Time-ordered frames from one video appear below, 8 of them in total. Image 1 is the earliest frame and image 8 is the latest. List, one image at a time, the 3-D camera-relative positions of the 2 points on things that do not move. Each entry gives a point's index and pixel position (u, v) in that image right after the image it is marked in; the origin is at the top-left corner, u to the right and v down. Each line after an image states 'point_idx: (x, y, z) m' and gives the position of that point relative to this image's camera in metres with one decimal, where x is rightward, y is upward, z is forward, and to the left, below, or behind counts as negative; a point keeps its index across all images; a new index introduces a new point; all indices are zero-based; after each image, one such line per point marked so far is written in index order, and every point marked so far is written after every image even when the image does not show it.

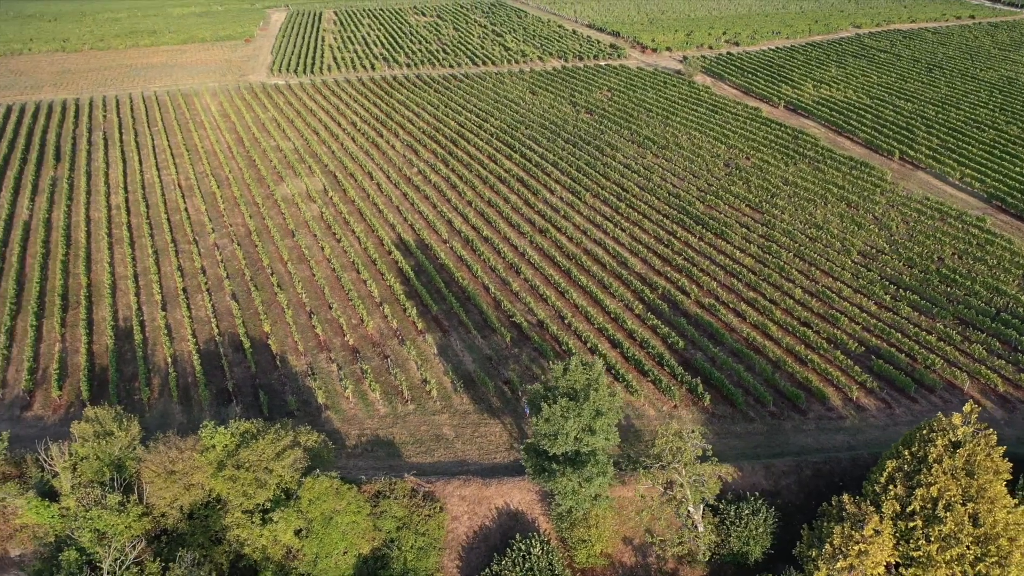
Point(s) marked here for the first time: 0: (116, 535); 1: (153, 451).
0: (-12.7, -7.9, +18.7) m
1: (-11.4, -5.4, +19.0) m
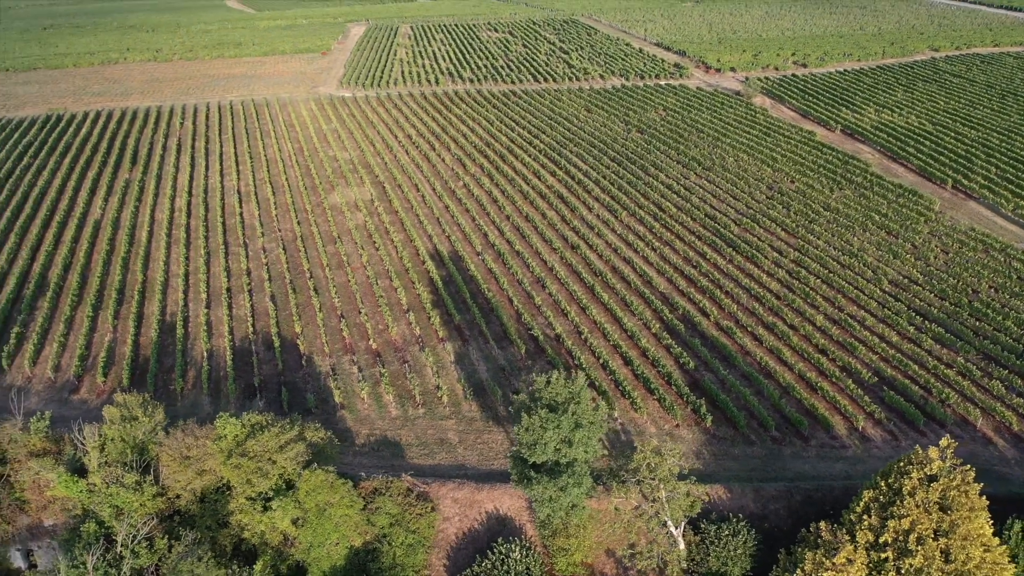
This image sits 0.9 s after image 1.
0: (-13.0, -7.6, +19.9) m
1: (-11.6, -5.2, +20.1) m
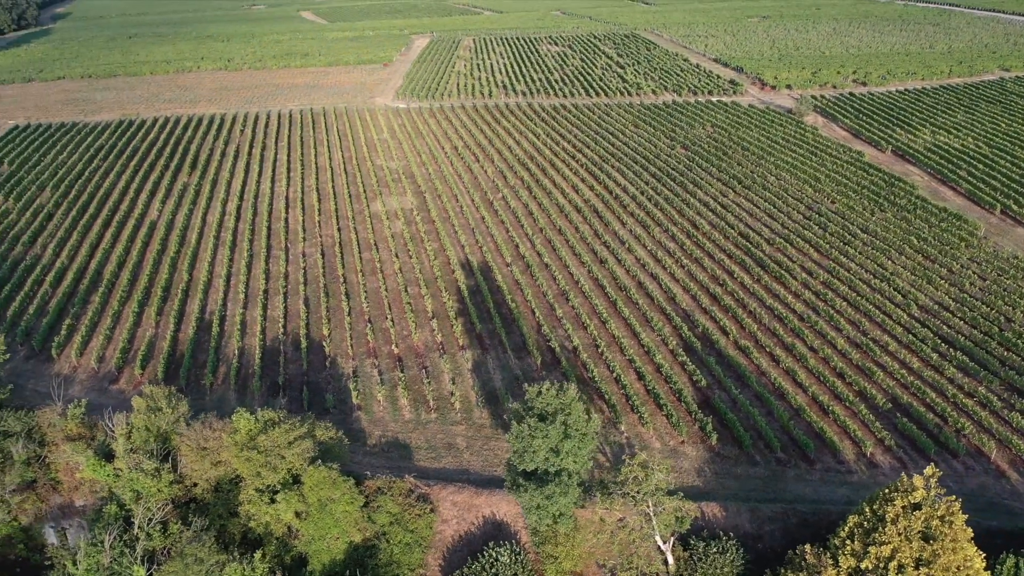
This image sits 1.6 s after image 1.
0: (-13.0, -7.5, +20.9) m
1: (-11.5, -5.1, +21.1) m
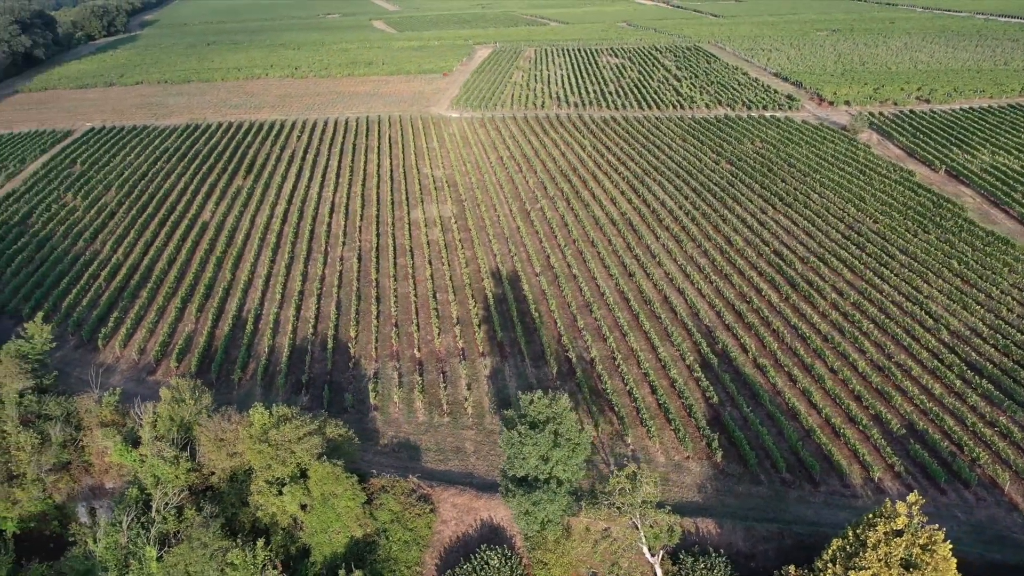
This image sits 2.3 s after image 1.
0: (-12.9, -7.3, +21.9) m
1: (-11.3, -5.0, +22.1) m
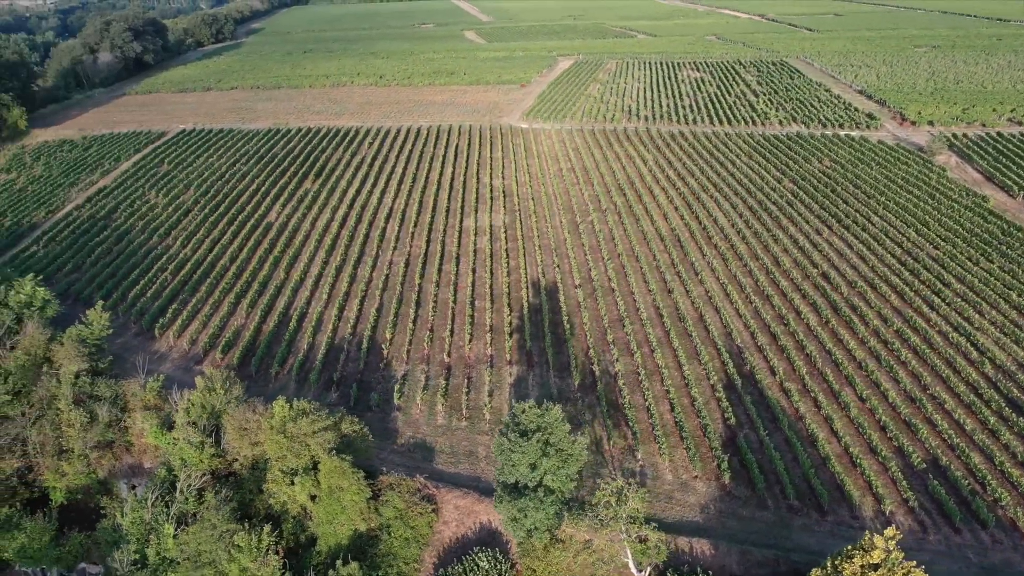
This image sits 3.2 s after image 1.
0: (-12.7, -7.1, +23.2) m
1: (-10.9, -4.8, +23.3) m
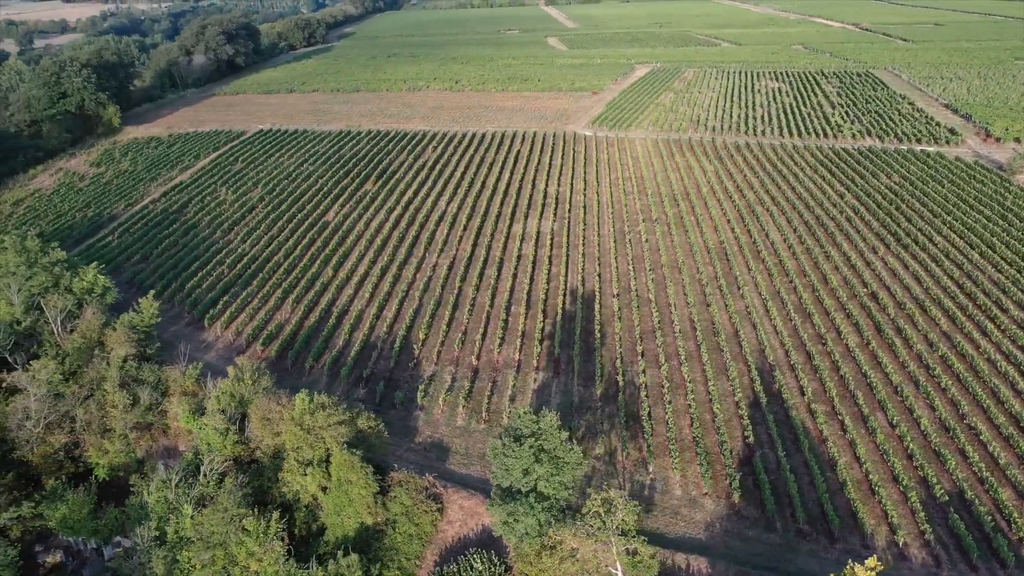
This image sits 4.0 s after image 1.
0: (-12.2, -6.8, +24.3) m
1: (-10.4, -4.6, +24.3) m
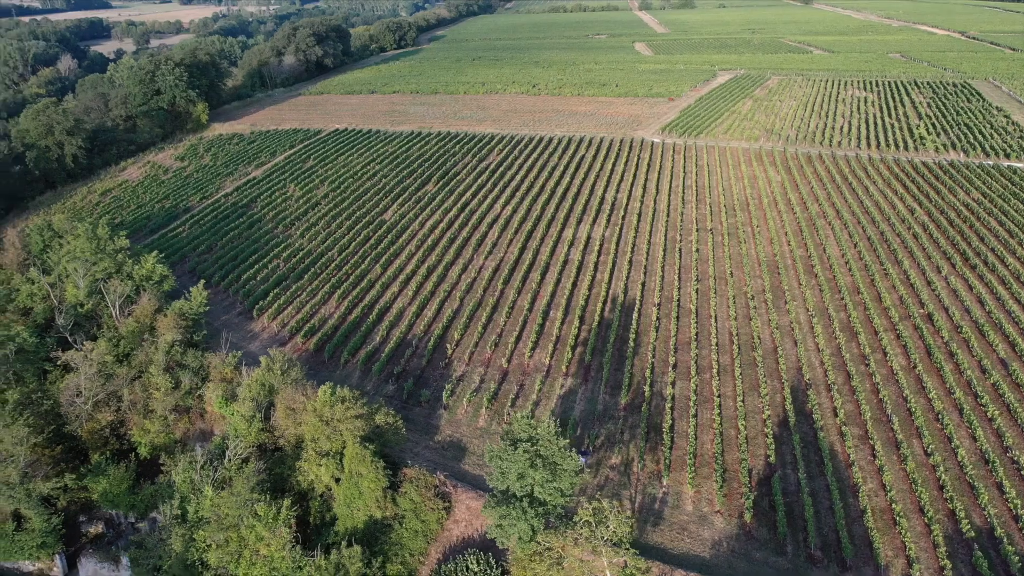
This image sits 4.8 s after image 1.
0: (-11.6, -6.5, +25.4) m
1: (-9.7, -4.4, +25.2) m
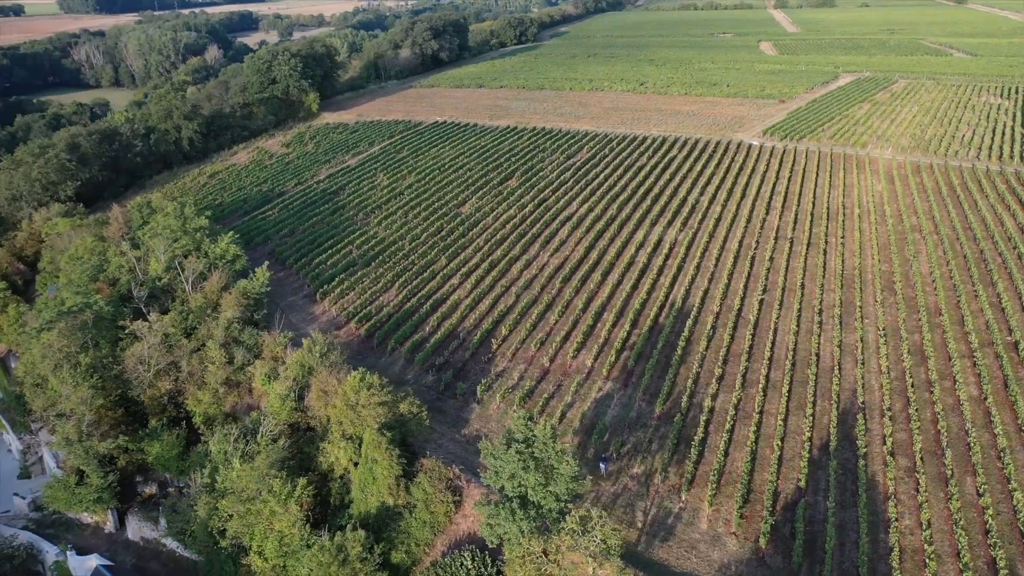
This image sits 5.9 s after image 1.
0: (-10.6, -5.8, +26.7) m
1: (-8.6, -3.8, +26.3) m
